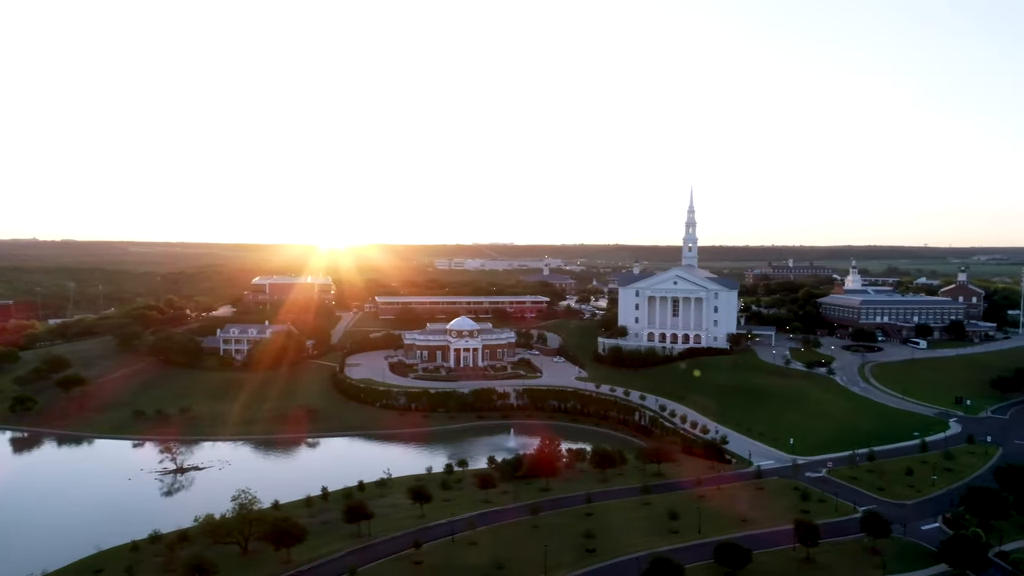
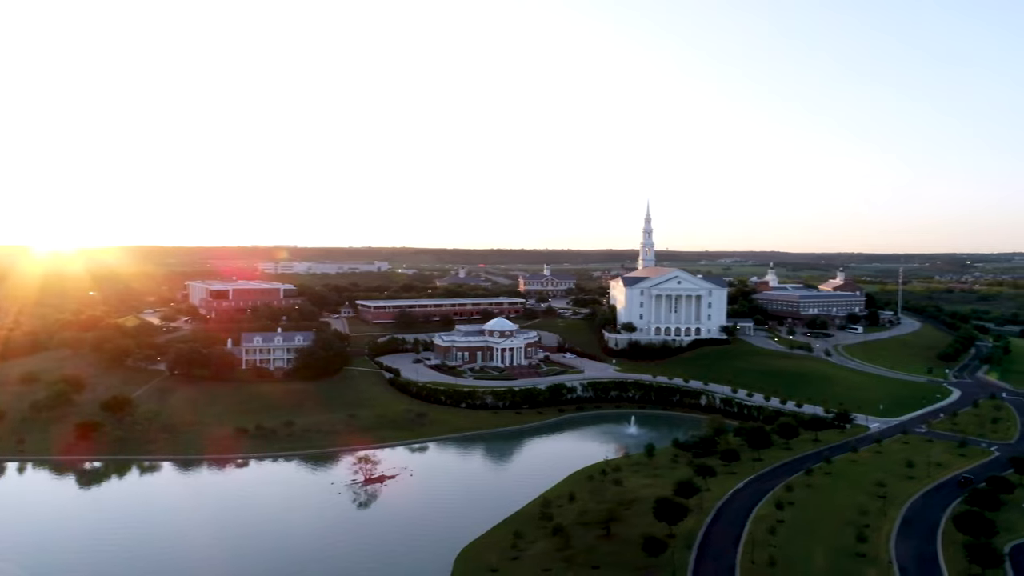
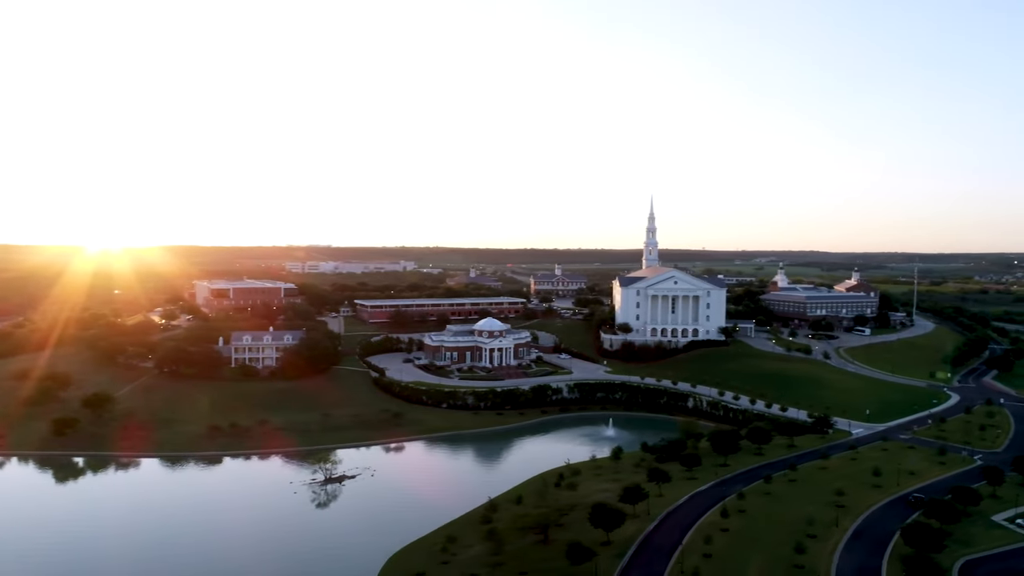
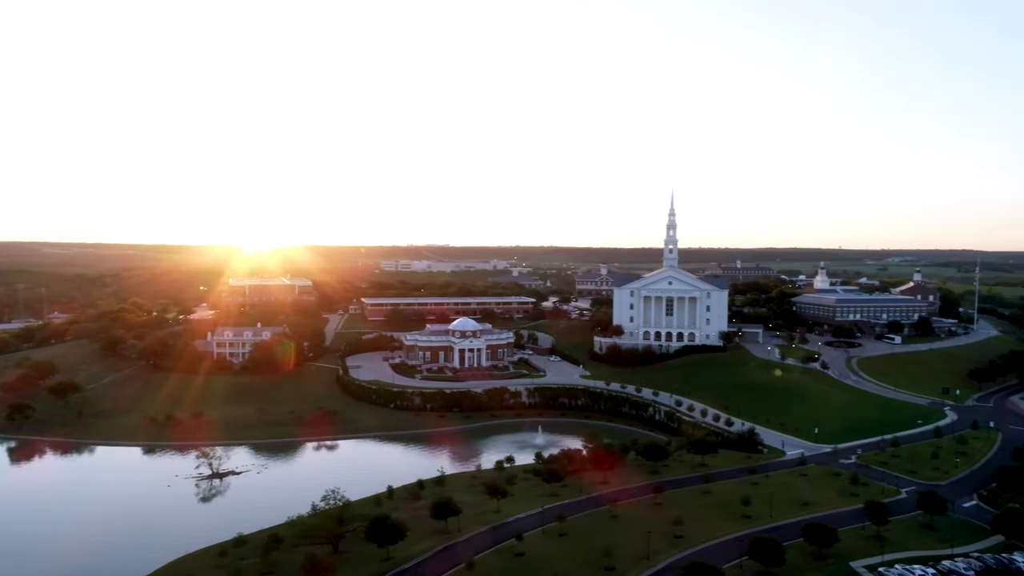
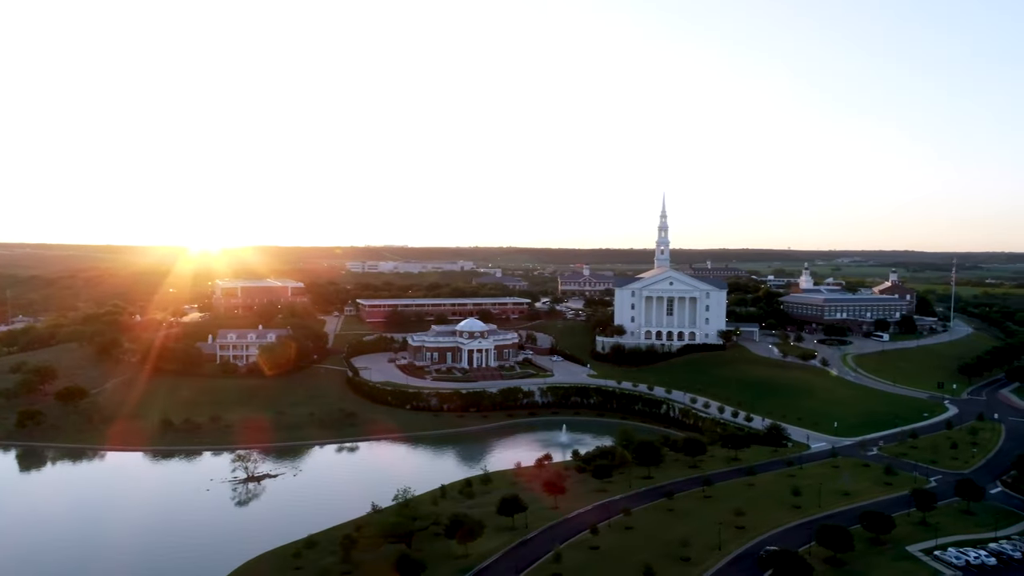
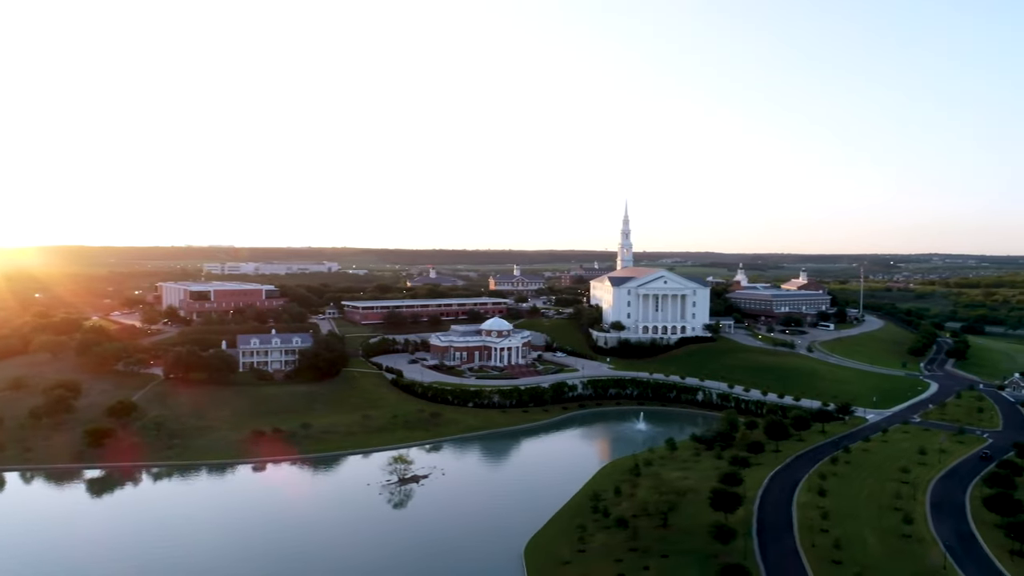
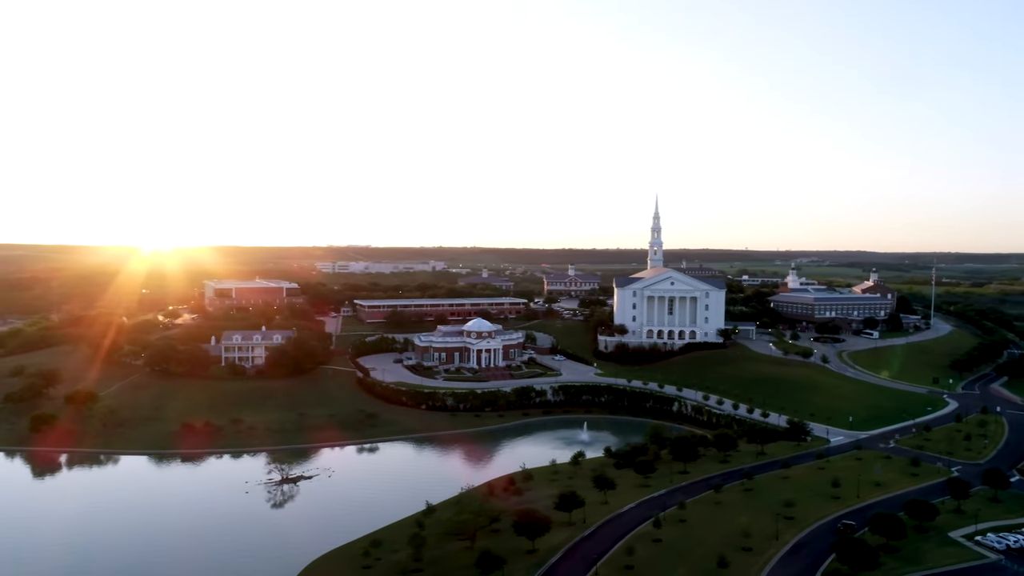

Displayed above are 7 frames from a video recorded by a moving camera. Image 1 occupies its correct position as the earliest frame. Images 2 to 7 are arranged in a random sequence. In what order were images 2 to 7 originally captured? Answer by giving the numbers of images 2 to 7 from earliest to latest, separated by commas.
4, 5, 7, 3, 2, 6
